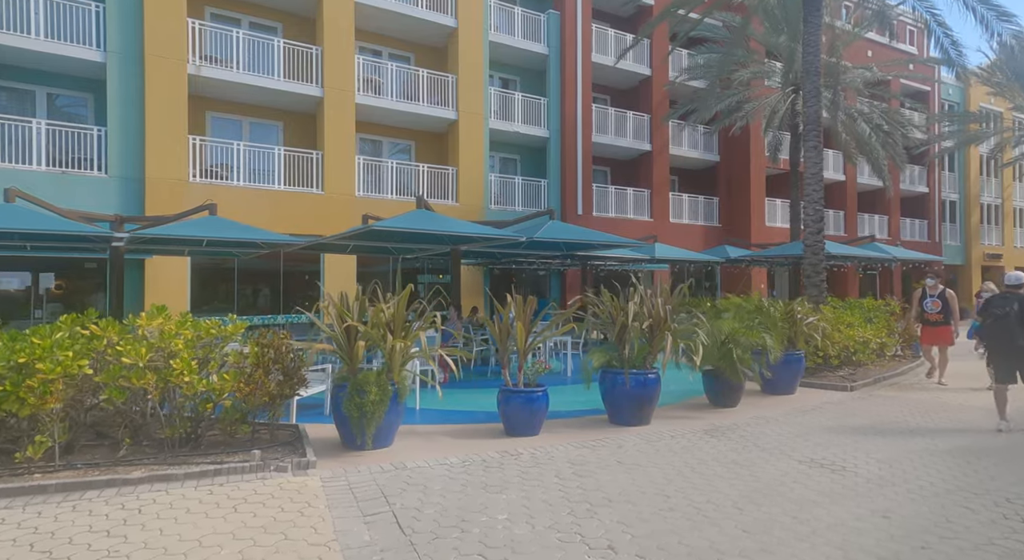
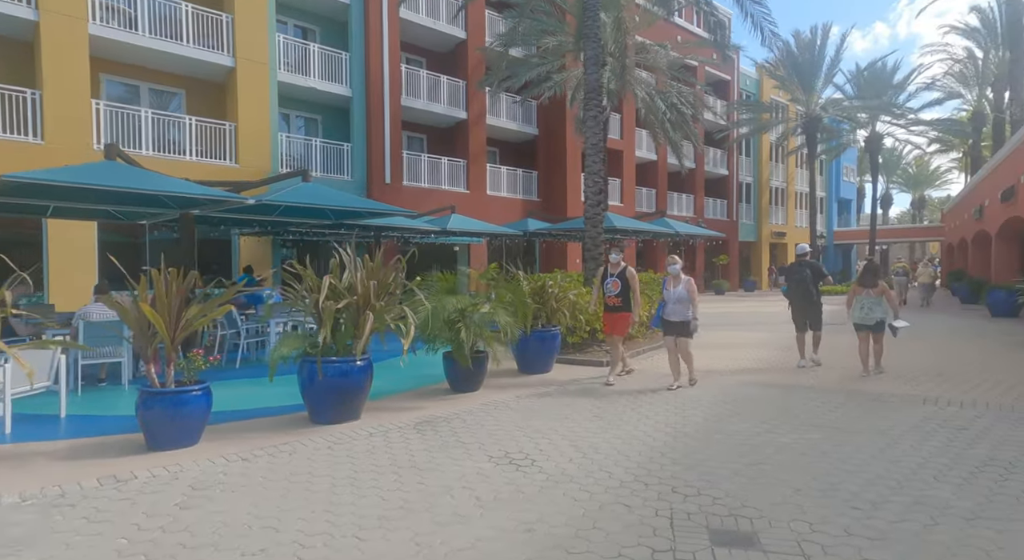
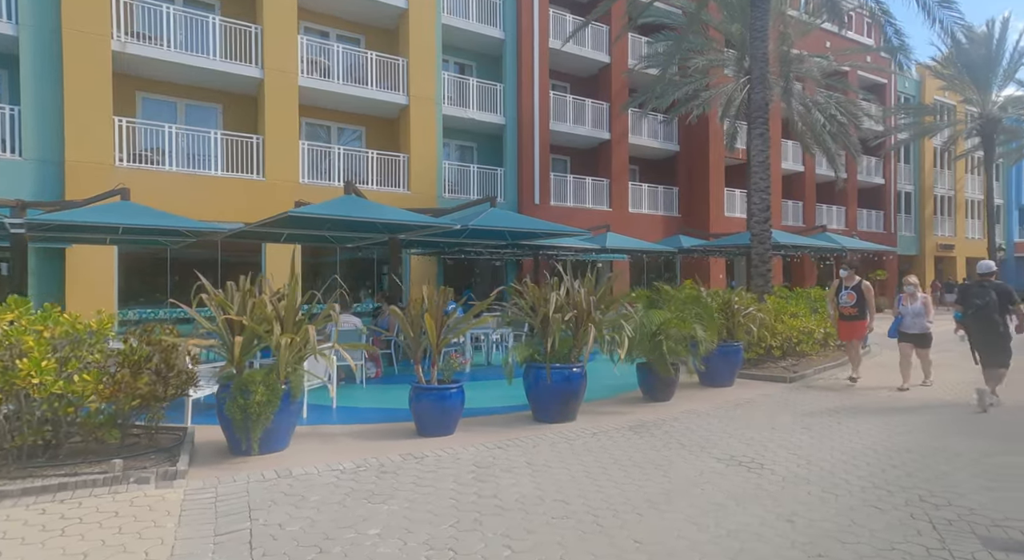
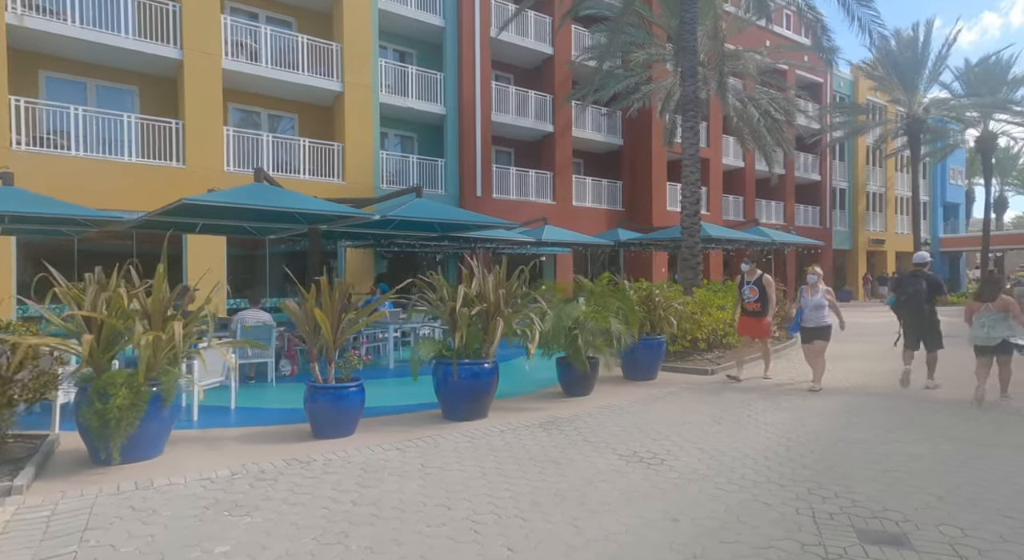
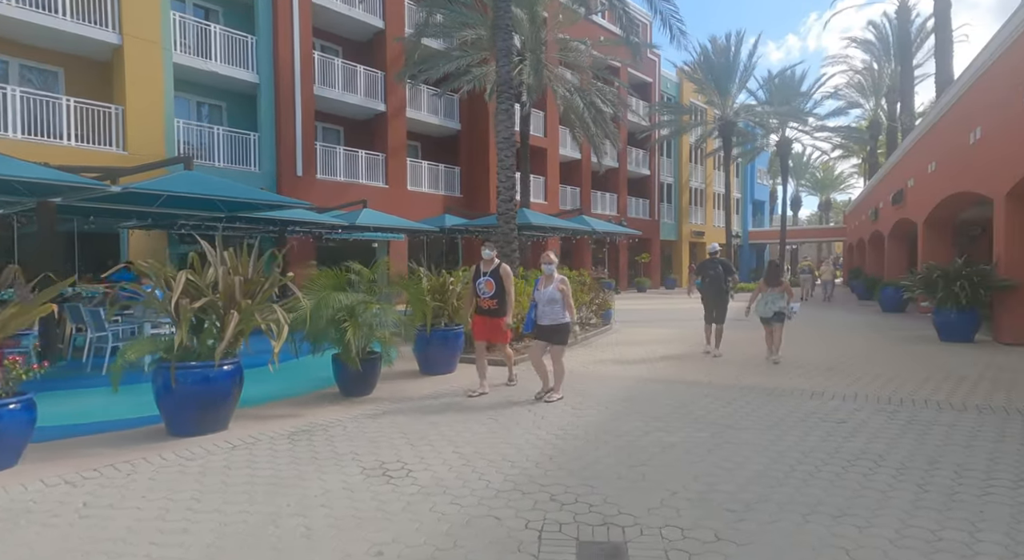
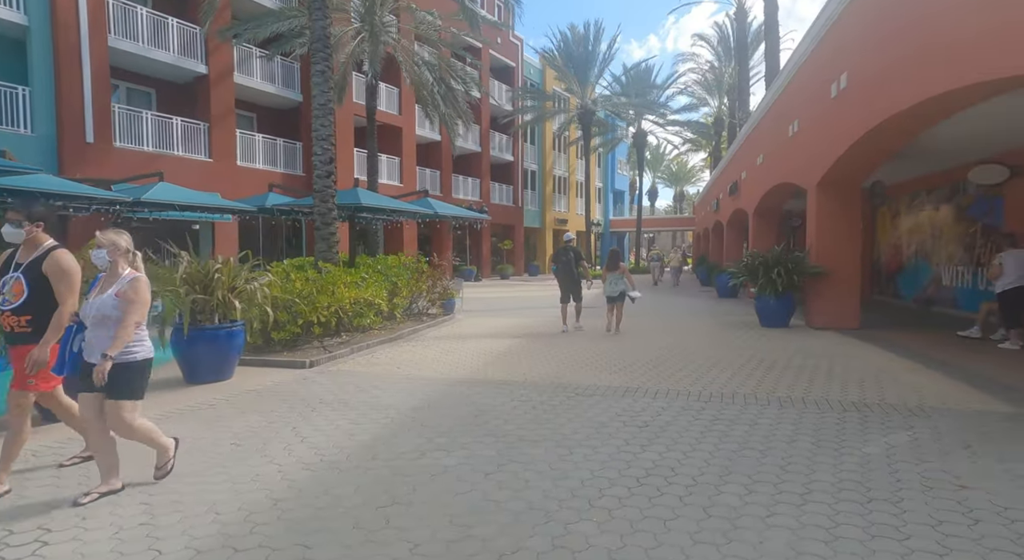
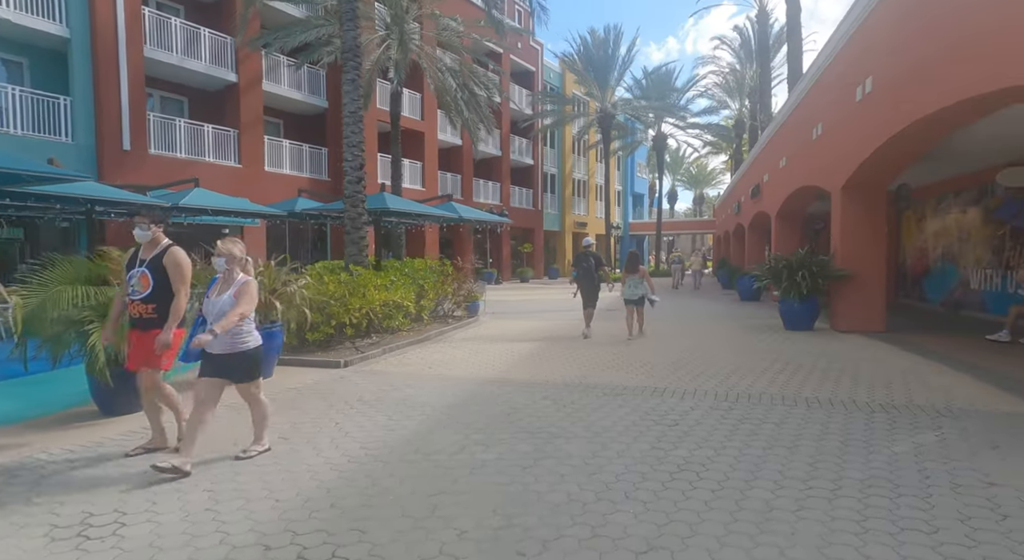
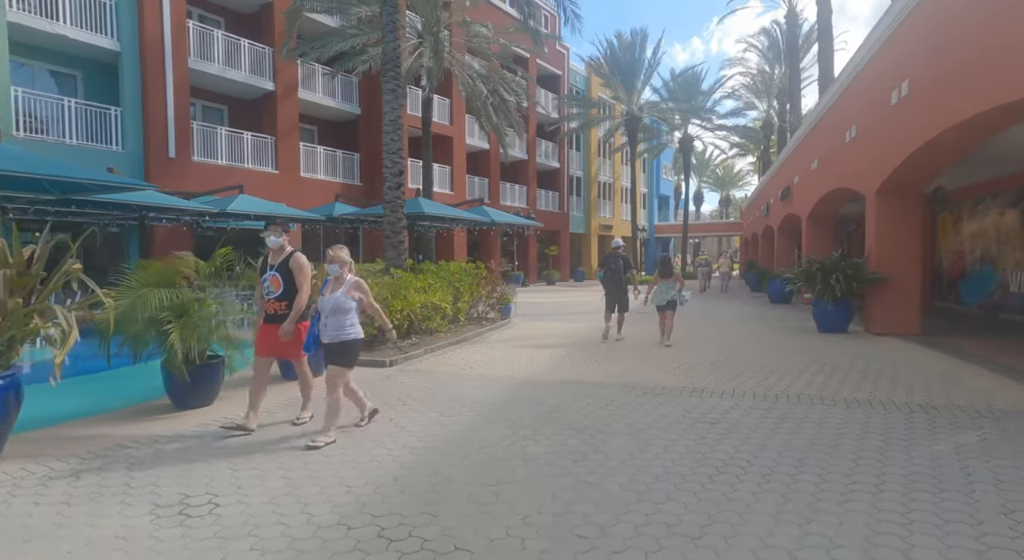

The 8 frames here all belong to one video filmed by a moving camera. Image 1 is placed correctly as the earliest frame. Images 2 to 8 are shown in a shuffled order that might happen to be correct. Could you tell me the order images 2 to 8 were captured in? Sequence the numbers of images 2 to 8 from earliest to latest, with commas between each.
3, 4, 2, 5, 8, 7, 6
